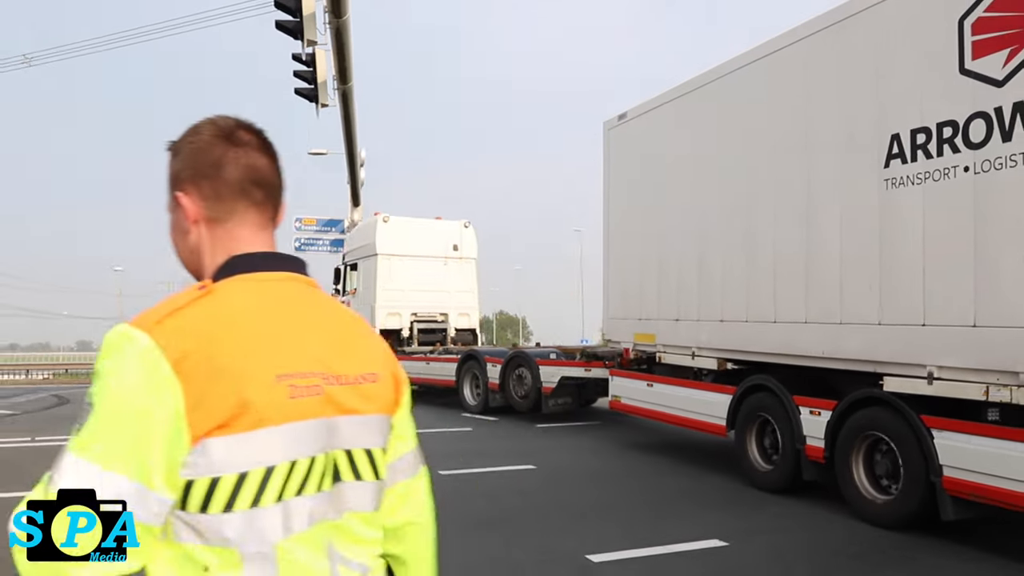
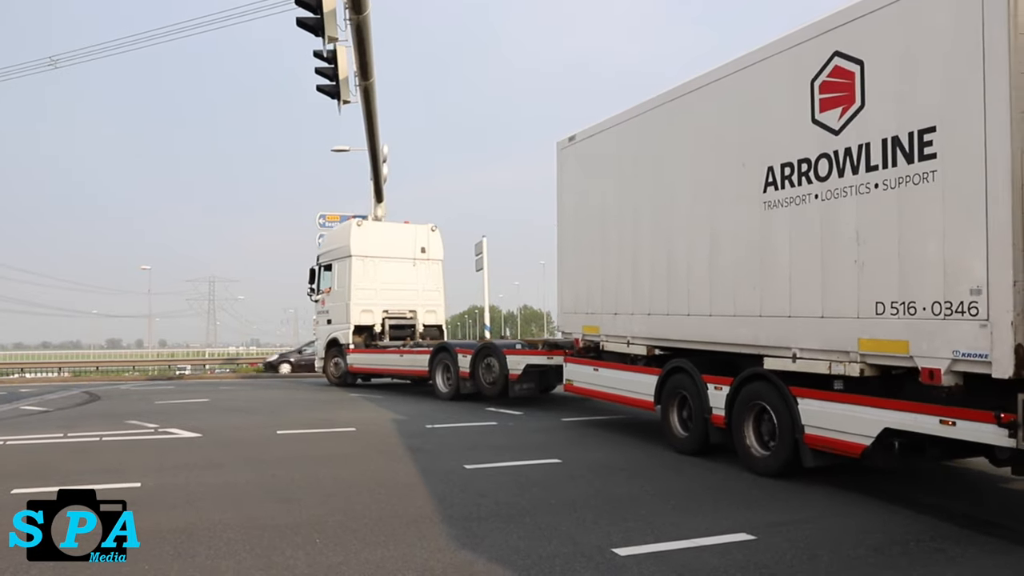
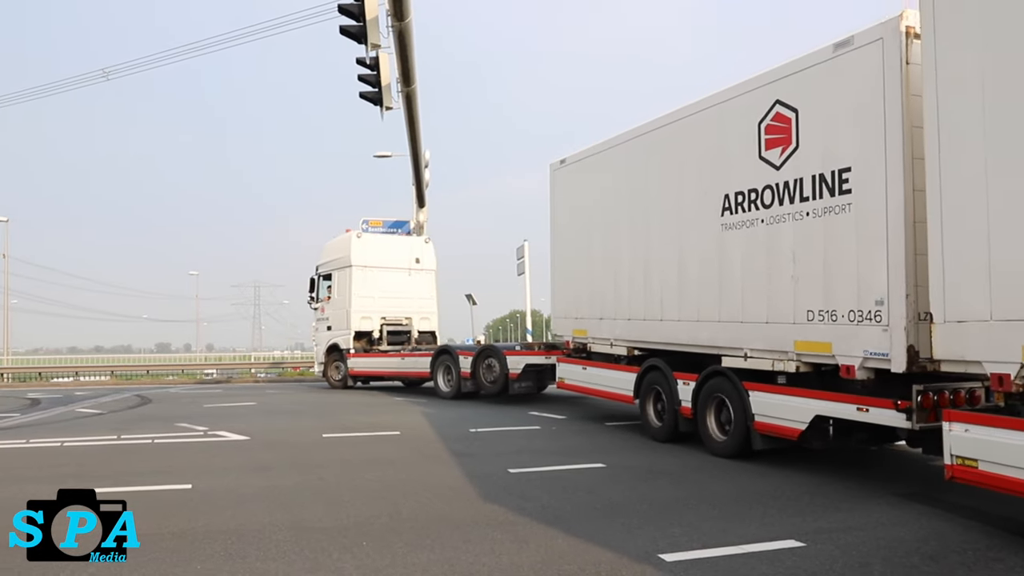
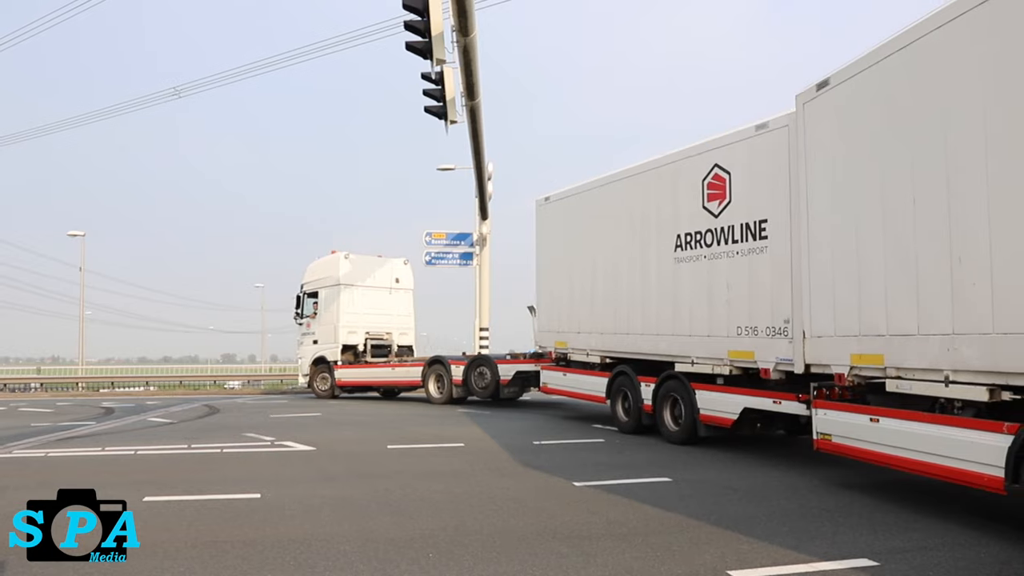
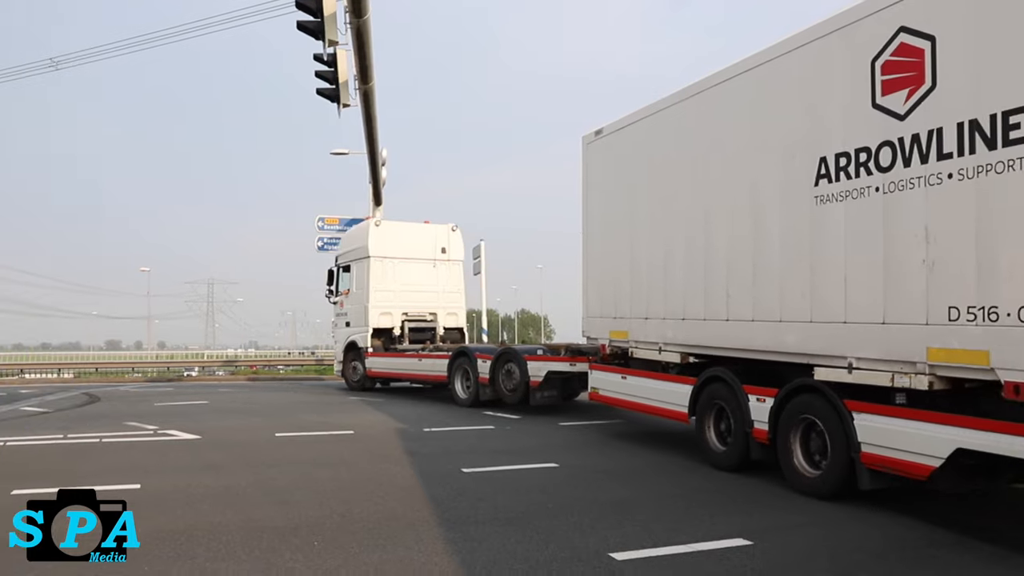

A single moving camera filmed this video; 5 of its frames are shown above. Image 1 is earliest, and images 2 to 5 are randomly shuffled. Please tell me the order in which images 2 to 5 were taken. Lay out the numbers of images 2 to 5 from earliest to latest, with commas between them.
5, 2, 3, 4
